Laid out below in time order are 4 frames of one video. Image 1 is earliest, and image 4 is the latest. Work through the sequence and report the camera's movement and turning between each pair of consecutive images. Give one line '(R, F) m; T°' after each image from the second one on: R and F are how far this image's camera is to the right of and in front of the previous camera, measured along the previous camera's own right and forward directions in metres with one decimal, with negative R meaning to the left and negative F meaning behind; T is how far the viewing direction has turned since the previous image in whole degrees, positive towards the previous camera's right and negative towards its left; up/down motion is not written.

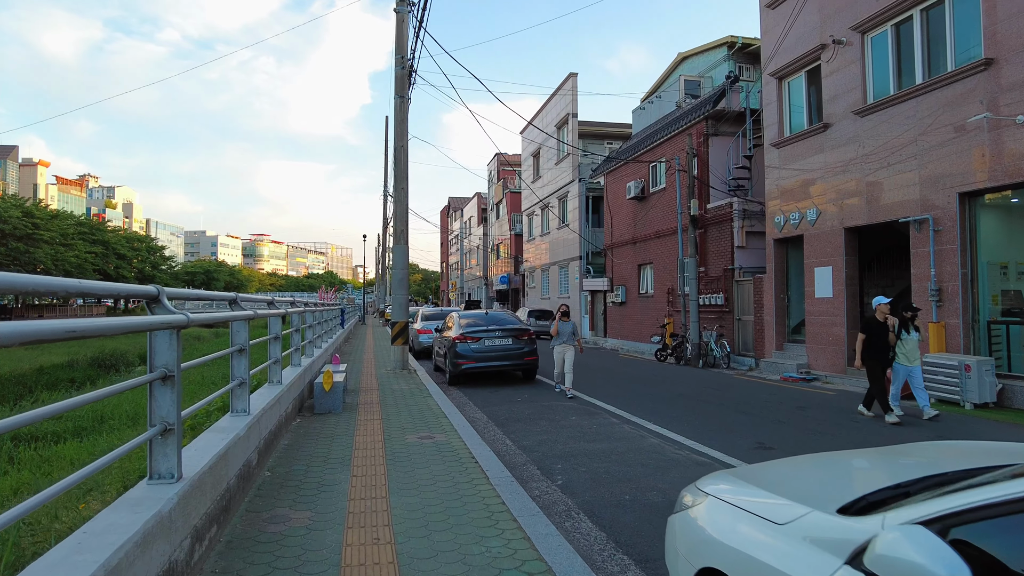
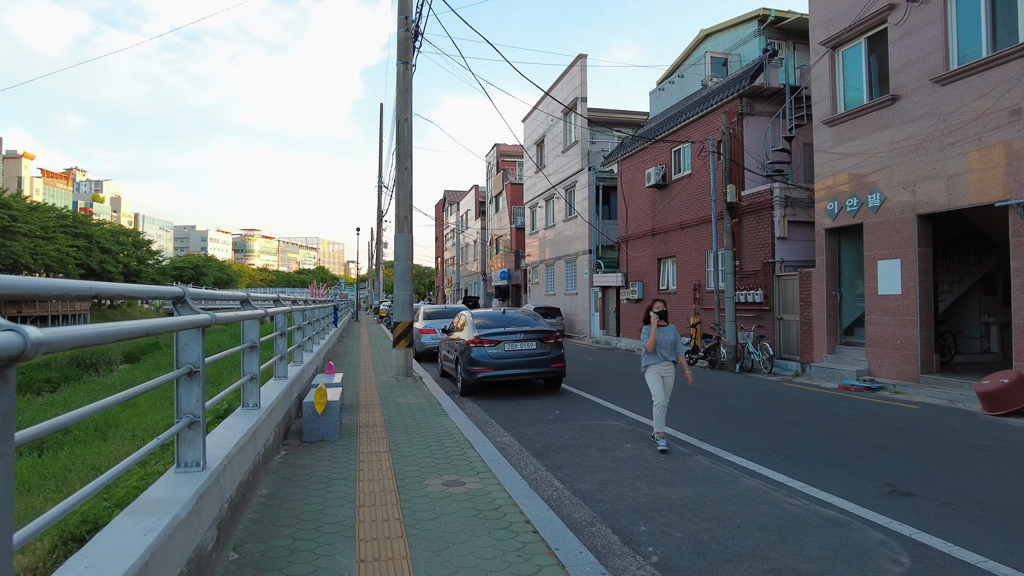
(-0.5, +1.7) m; +1°
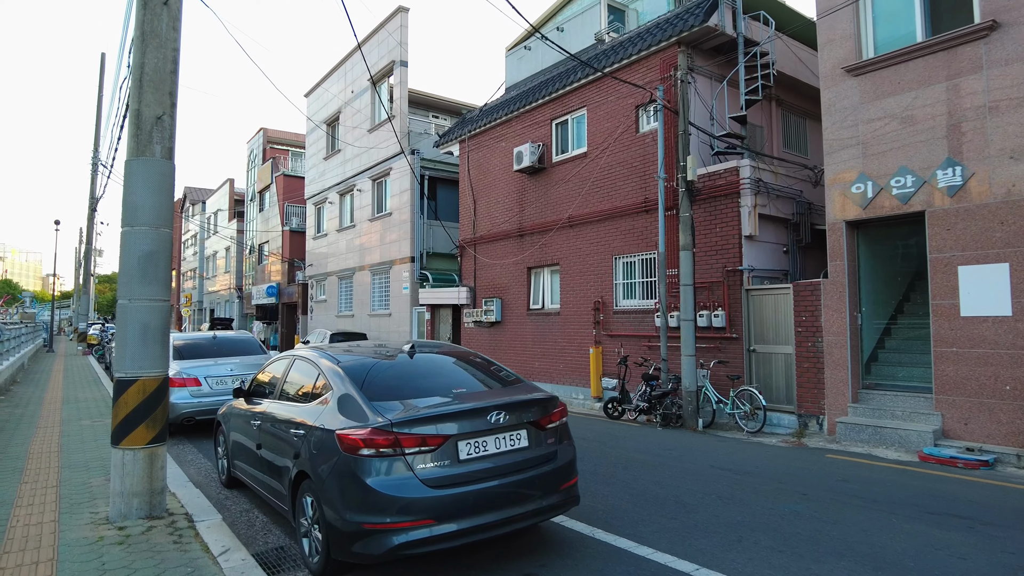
(-1.2, +6.3) m; +21°
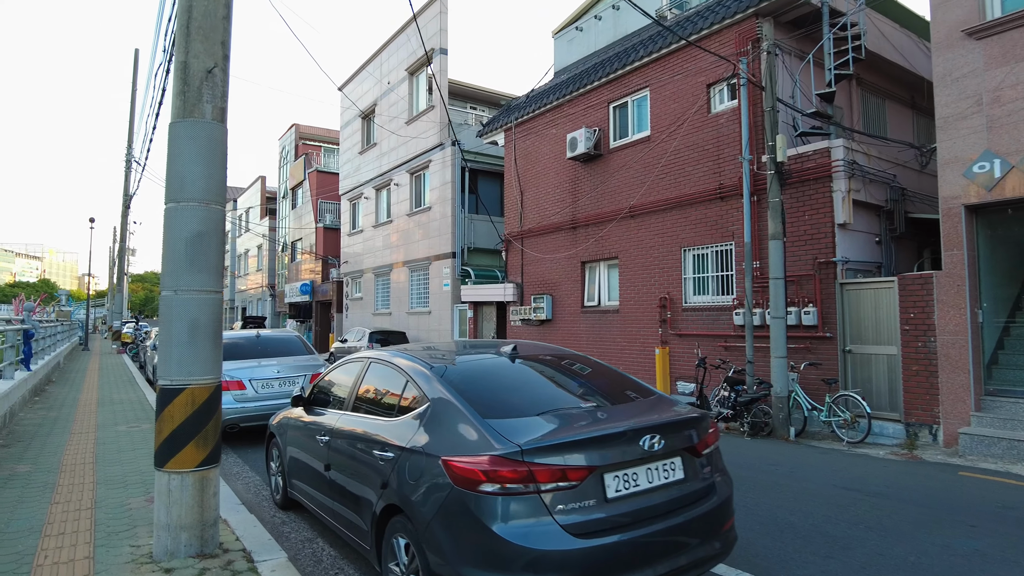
(-0.6, +0.9) m; -2°
